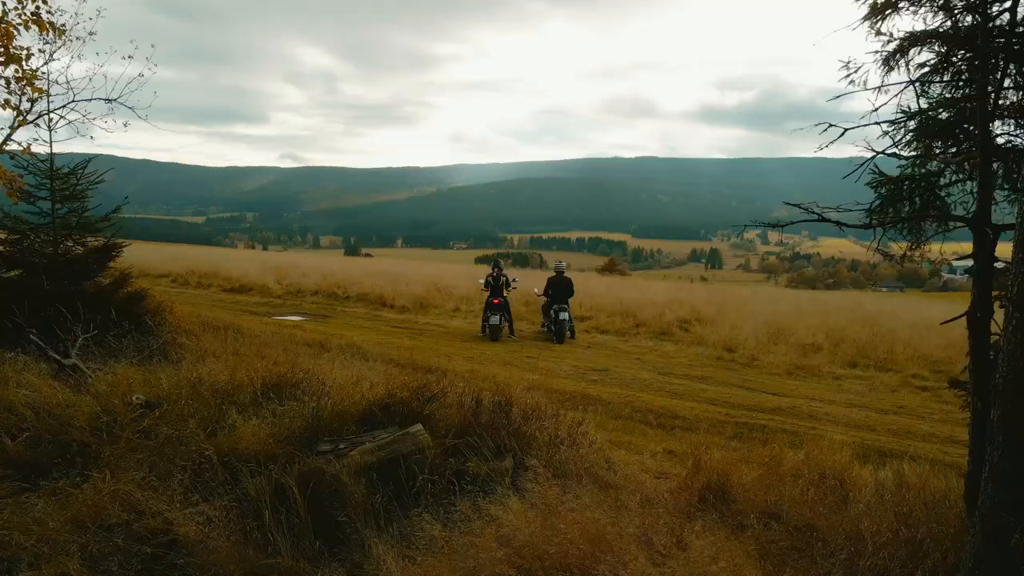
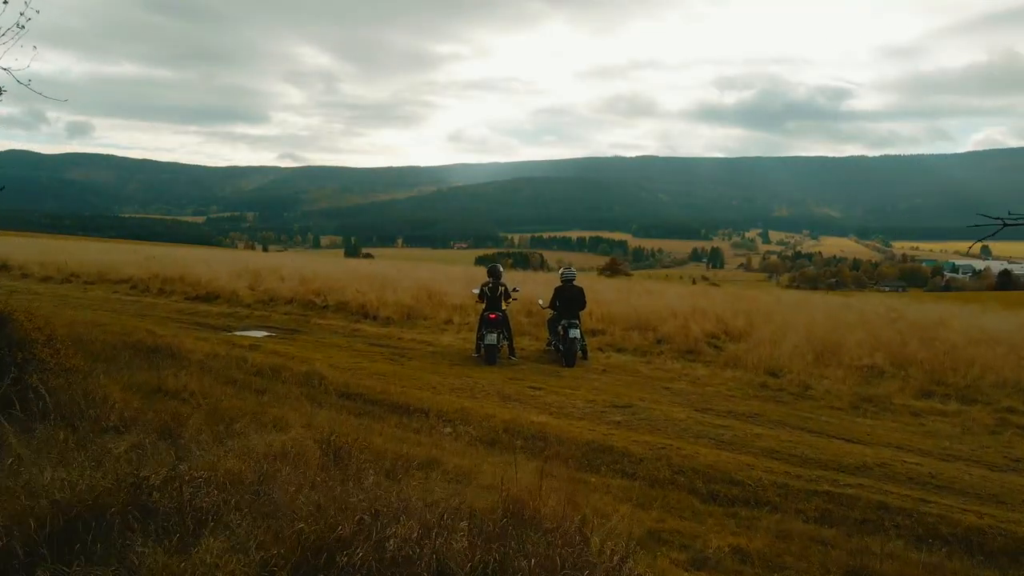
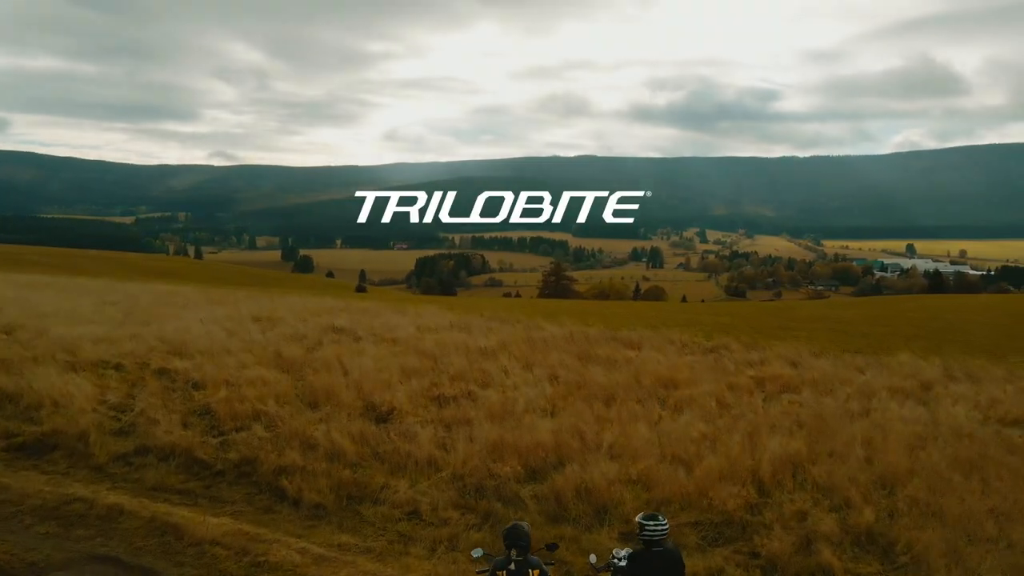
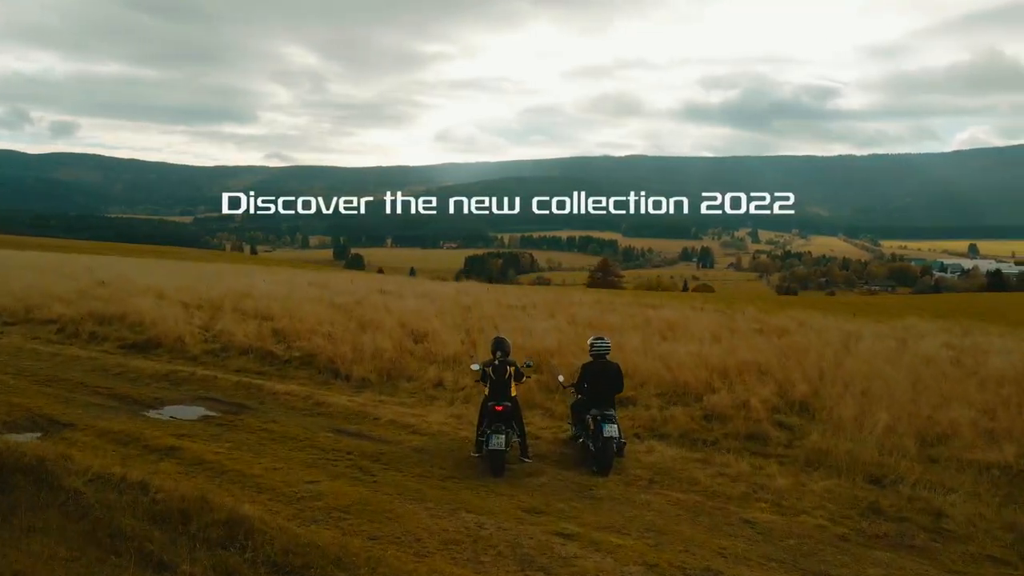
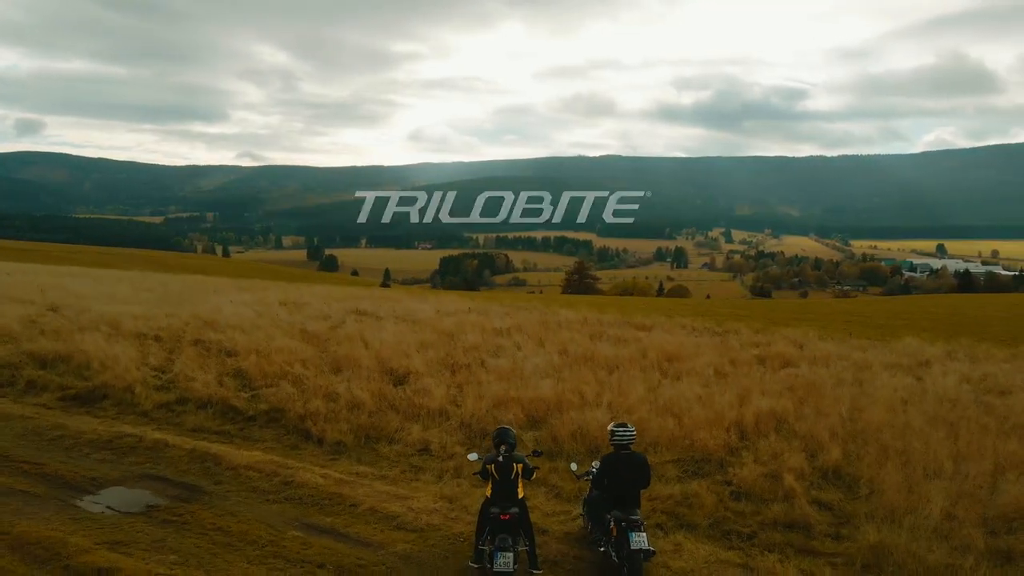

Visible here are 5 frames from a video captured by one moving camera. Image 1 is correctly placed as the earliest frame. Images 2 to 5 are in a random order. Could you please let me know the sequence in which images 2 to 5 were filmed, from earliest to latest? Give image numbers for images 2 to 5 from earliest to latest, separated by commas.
2, 4, 5, 3
